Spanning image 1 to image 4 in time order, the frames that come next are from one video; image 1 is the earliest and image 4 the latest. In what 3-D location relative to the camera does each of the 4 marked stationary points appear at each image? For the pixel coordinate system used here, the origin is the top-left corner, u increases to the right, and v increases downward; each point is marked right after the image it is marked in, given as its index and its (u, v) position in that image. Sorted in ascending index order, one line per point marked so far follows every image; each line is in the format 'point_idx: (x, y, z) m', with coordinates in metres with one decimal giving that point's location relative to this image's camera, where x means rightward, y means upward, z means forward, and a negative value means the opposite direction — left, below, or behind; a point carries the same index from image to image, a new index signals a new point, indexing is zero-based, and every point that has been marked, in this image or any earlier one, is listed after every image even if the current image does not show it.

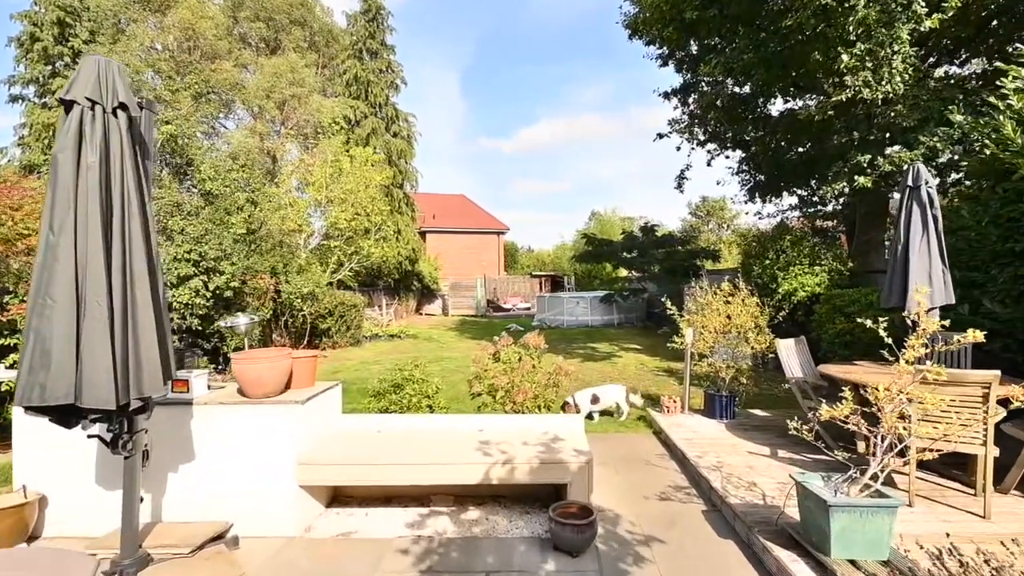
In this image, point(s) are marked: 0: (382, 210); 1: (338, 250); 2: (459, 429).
0: (-3.9, +2.3, +18.4) m
1: (-4.7, +1.0, +16.9) m
2: (-0.4, -1.0, +4.4) m
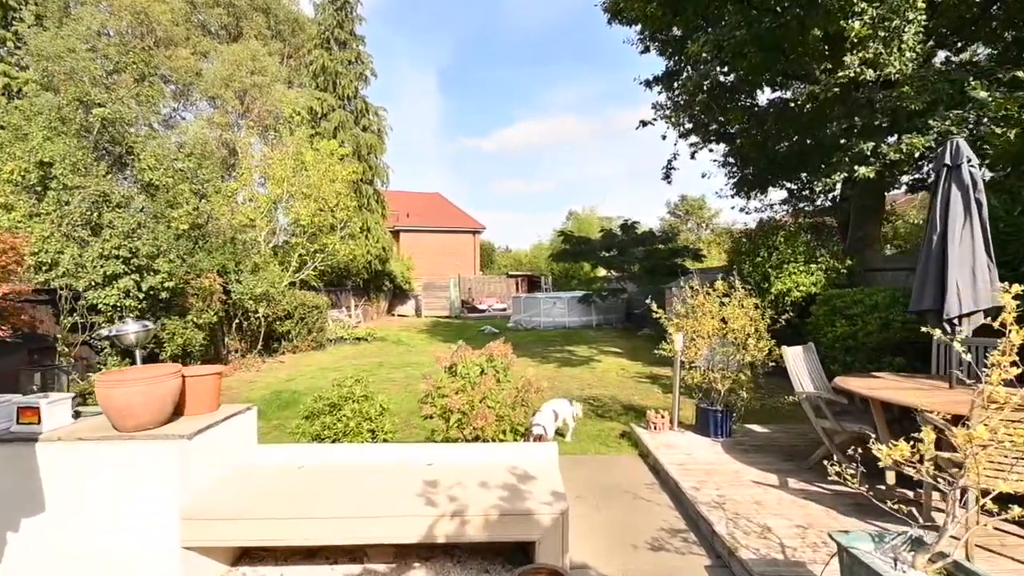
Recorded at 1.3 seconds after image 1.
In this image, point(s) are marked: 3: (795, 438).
0: (-4.6, +2.3, +17.4) m
1: (-5.4, +1.0, +15.9) m
2: (-0.6, -1.0, +3.5) m
3: (+2.4, -1.3, +5.2) m
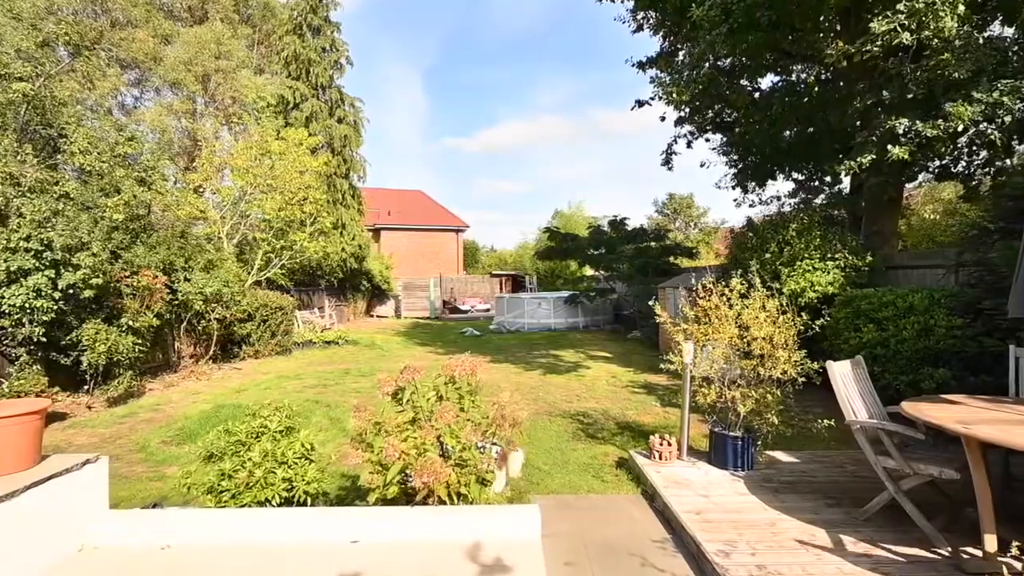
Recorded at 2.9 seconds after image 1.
0: (-5.1, +2.3, +16.2) m
1: (-5.8, +1.0, +14.7) m
2: (-0.8, -1.0, +2.4) m
3: (+2.2, -1.3, +4.2) m
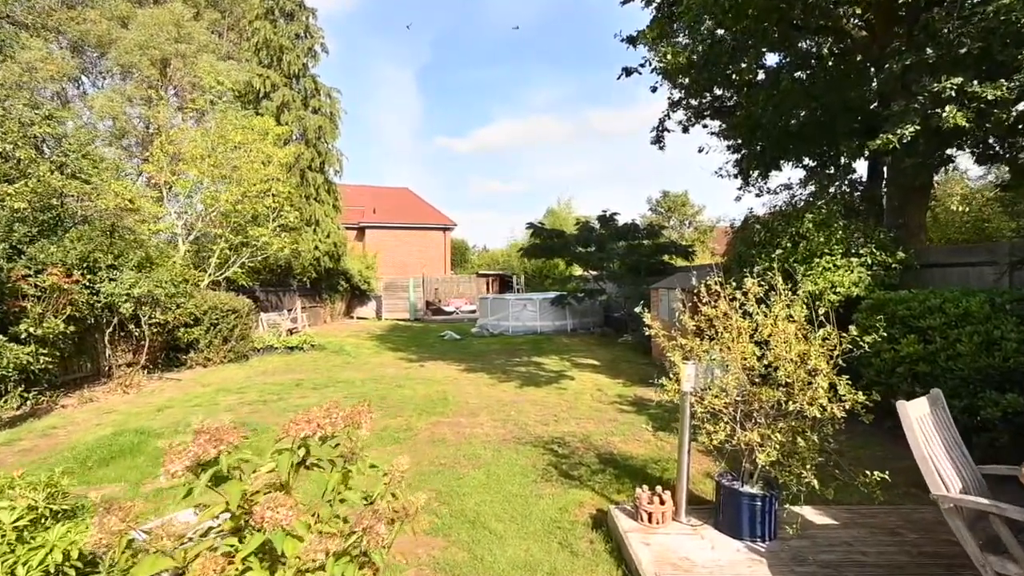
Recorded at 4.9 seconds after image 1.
0: (-5.5, +2.3, +15.0) m
1: (-6.3, +1.0, +13.4) m
2: (-1.1, -1.0, +1.2) m
3: (+1.9, -1.3, +3.0) m
